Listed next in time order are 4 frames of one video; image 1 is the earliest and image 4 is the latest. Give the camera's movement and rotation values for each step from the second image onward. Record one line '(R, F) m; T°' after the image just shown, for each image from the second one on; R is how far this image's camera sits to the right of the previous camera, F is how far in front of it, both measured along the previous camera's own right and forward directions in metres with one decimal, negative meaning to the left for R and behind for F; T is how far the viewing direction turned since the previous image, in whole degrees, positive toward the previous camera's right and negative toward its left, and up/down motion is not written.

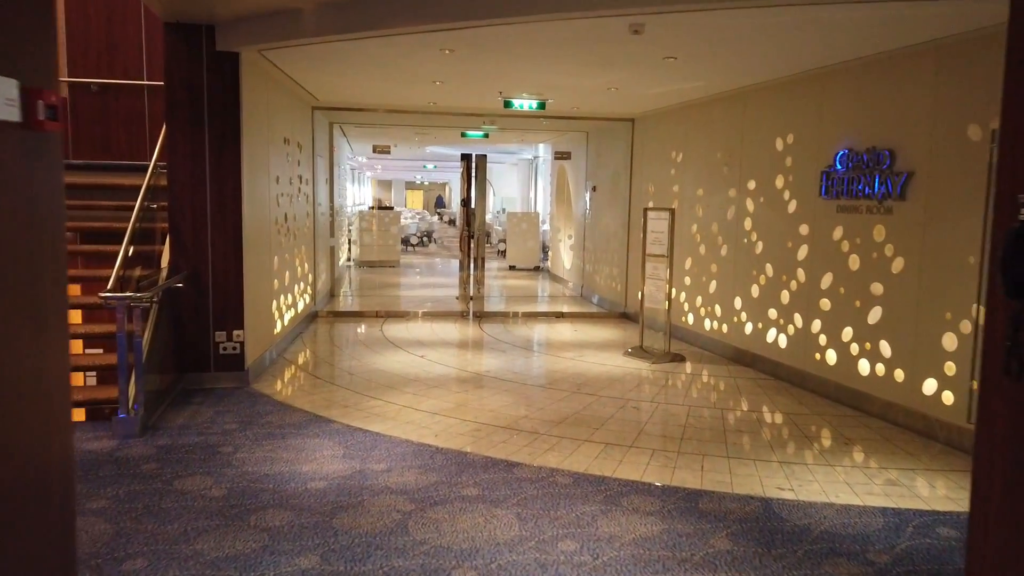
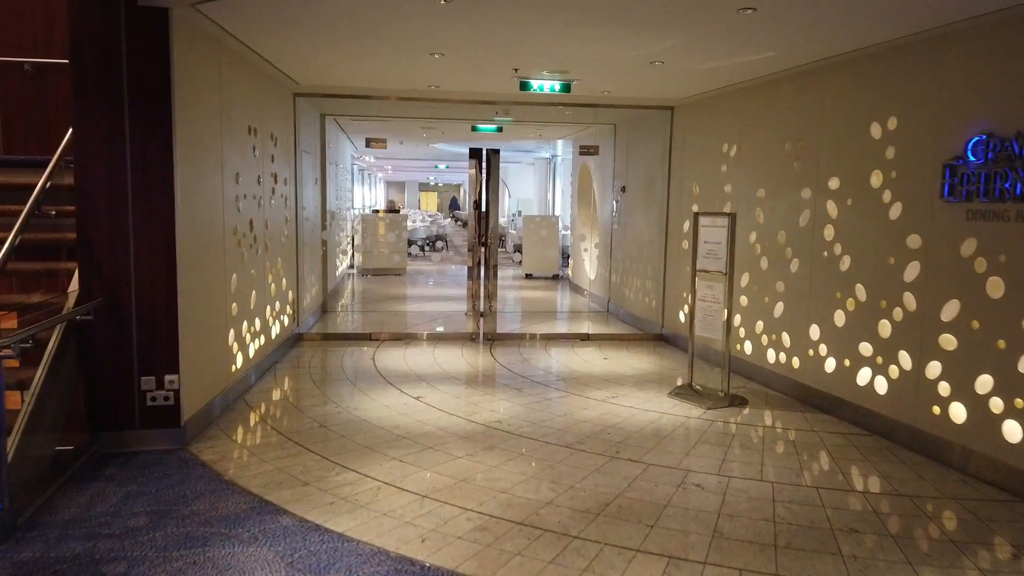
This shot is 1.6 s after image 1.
(0.0, +1.3) m; -1°
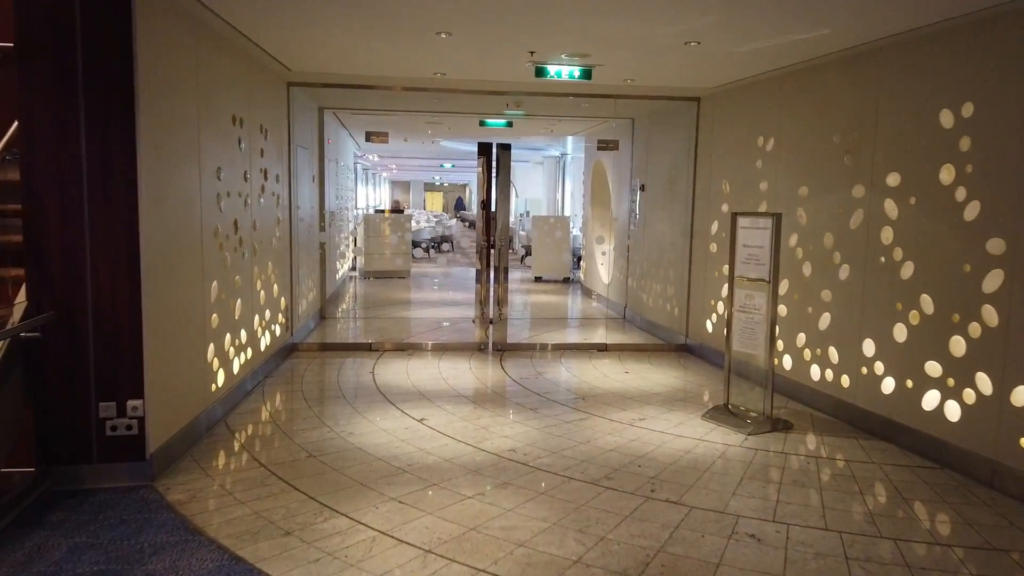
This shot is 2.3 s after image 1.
(-0.1, +0.6) m; 0°
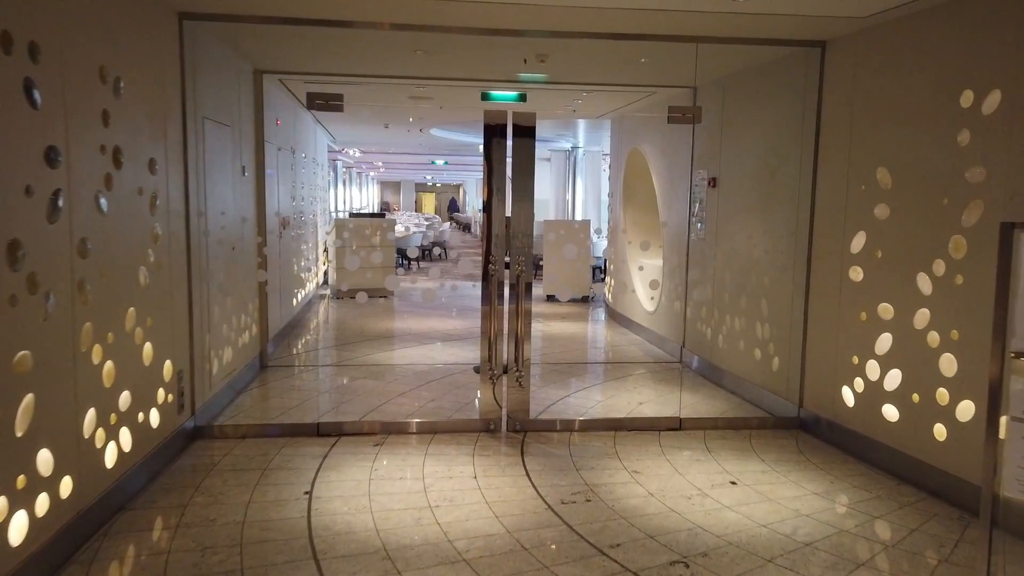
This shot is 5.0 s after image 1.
(-0.2, +2.4) m; 0°
